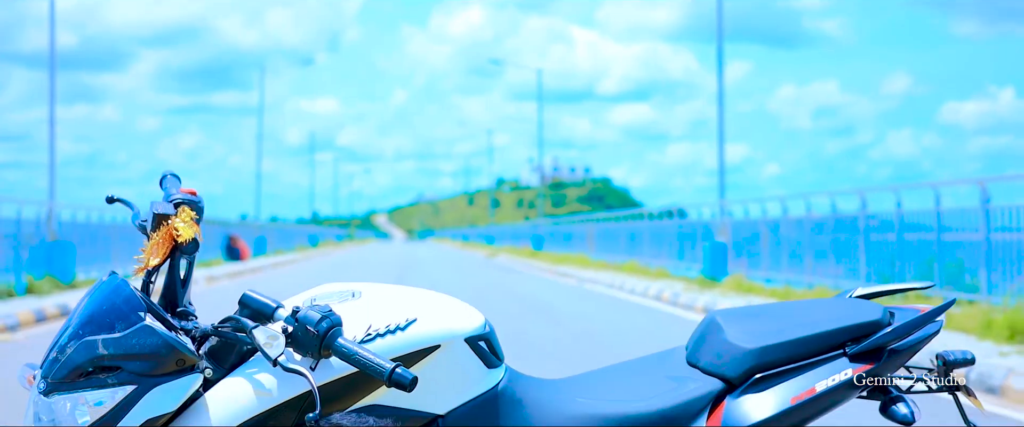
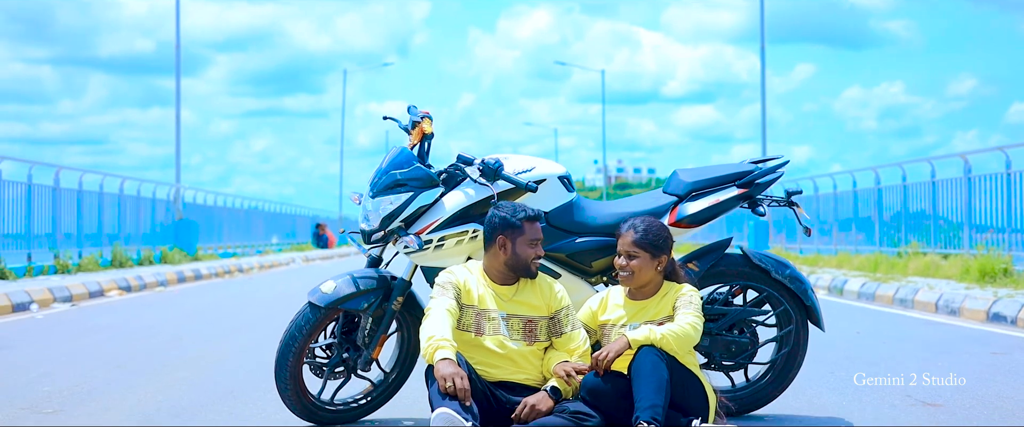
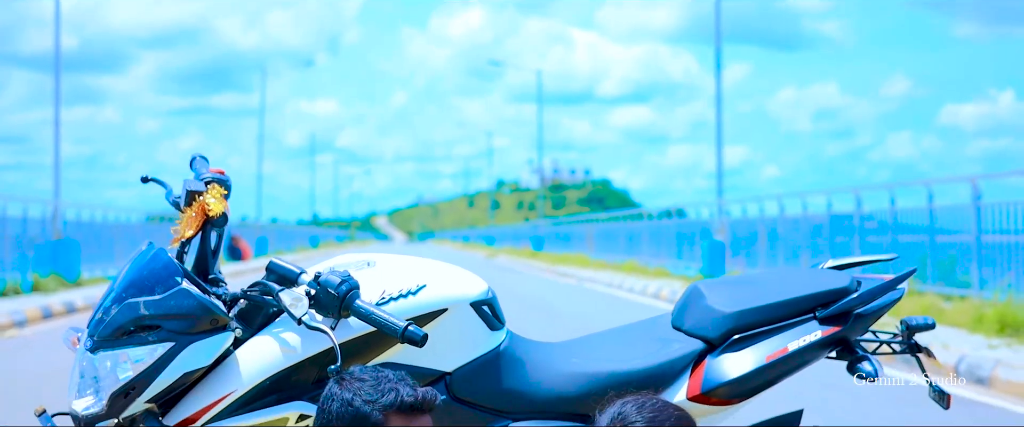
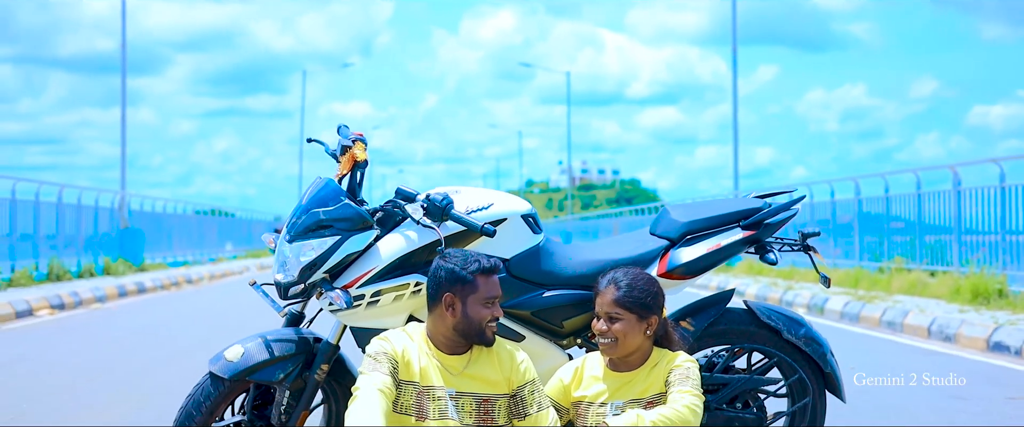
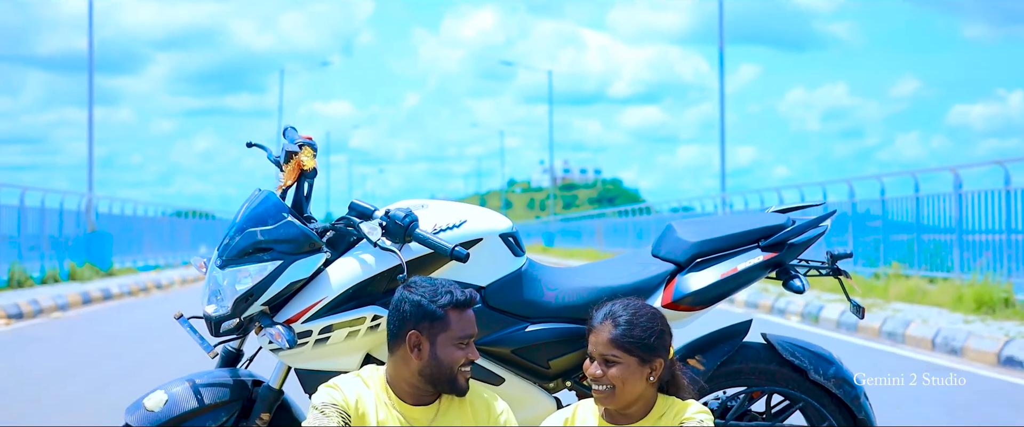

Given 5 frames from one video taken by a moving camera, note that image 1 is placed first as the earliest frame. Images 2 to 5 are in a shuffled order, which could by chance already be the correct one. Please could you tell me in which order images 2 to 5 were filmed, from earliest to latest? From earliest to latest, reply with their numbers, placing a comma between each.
3, 5, 4, 2
